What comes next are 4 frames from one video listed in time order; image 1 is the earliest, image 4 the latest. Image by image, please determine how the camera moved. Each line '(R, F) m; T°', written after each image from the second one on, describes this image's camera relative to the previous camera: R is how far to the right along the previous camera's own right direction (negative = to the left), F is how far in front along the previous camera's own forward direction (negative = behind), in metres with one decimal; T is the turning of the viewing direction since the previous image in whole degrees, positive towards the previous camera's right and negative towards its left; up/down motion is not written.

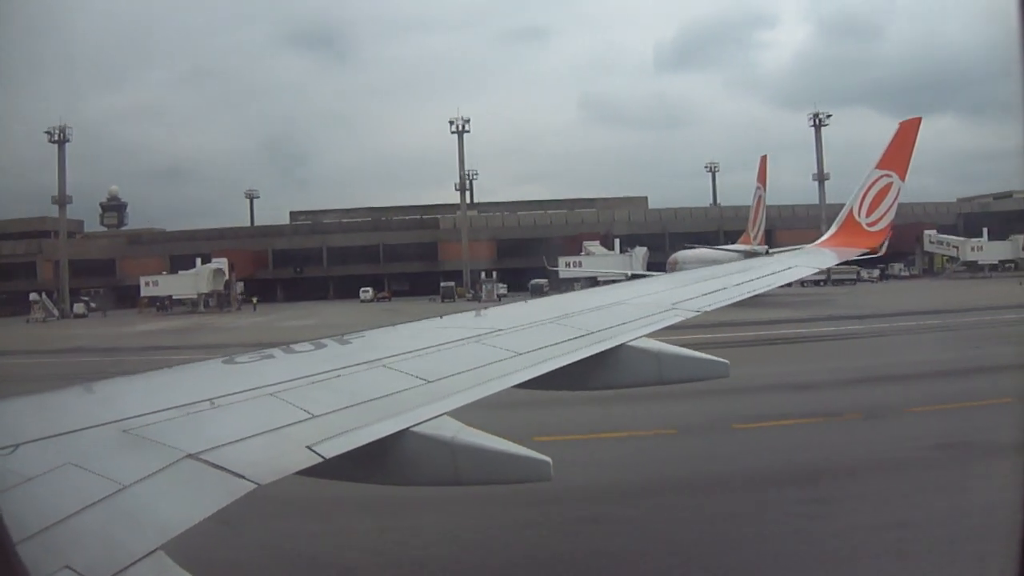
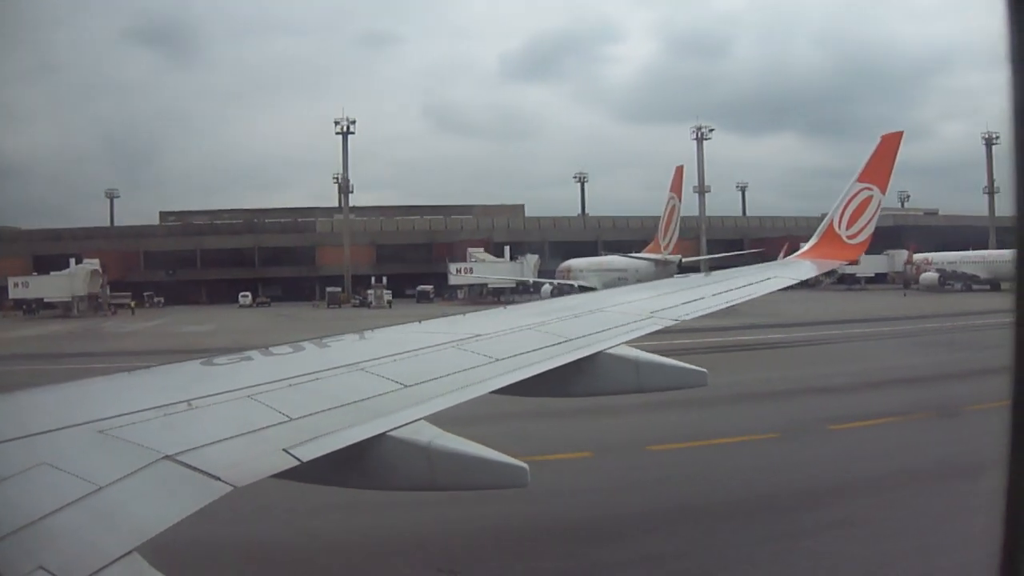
(-0.7, +0.2) m; +2°
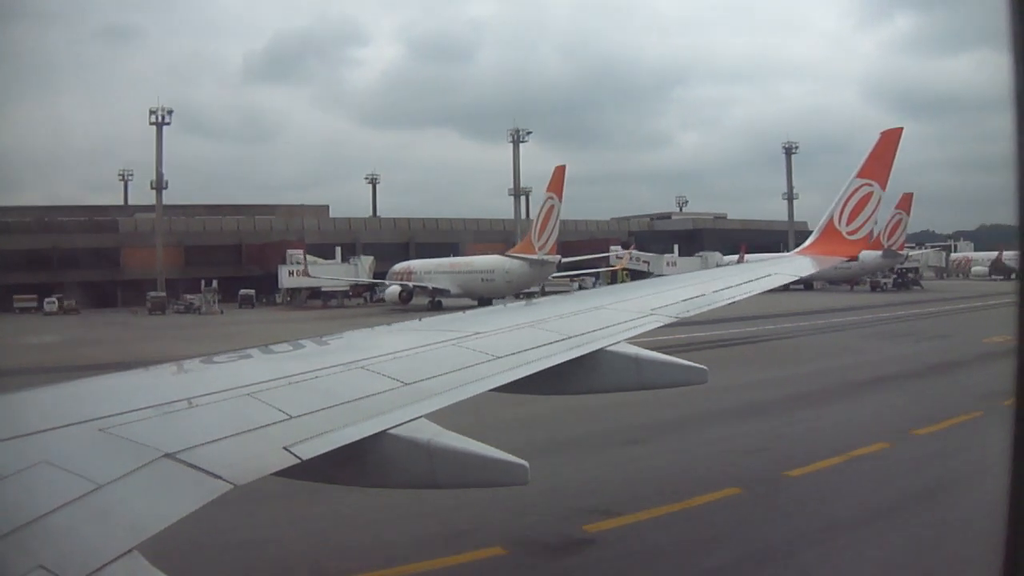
(-1.4, +0.7) m; 0°
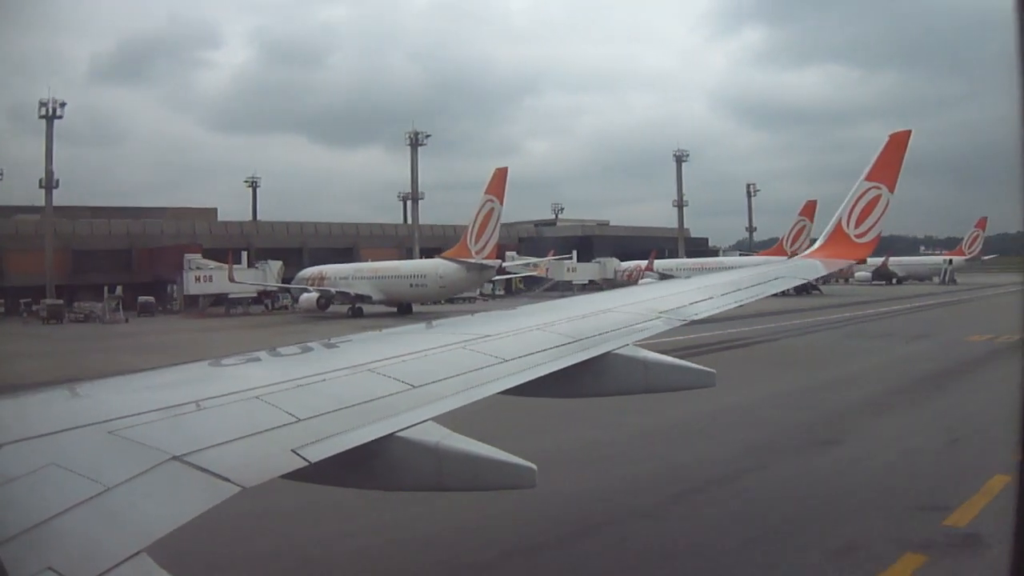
(-1.2, +0.3) m; 0°
